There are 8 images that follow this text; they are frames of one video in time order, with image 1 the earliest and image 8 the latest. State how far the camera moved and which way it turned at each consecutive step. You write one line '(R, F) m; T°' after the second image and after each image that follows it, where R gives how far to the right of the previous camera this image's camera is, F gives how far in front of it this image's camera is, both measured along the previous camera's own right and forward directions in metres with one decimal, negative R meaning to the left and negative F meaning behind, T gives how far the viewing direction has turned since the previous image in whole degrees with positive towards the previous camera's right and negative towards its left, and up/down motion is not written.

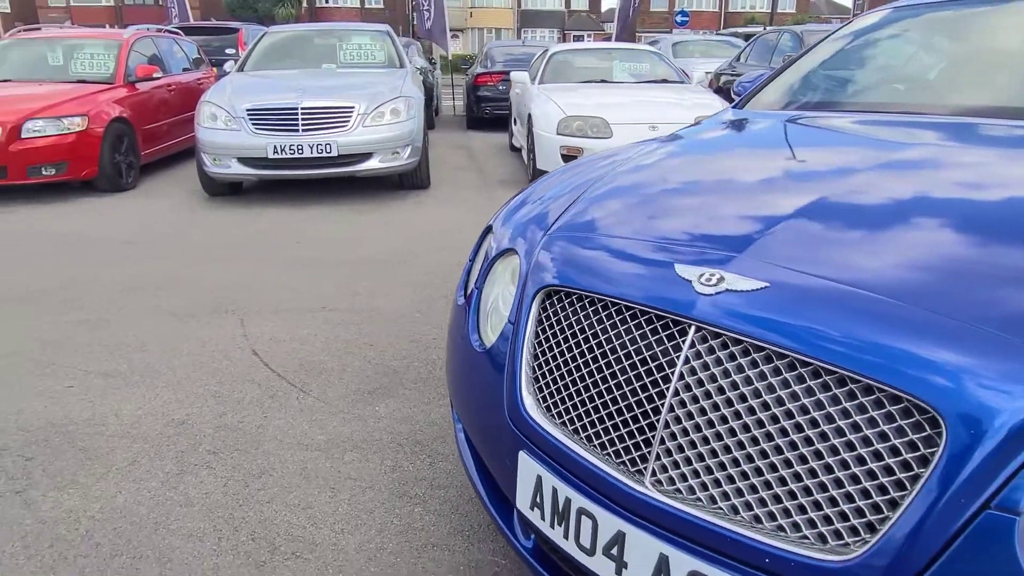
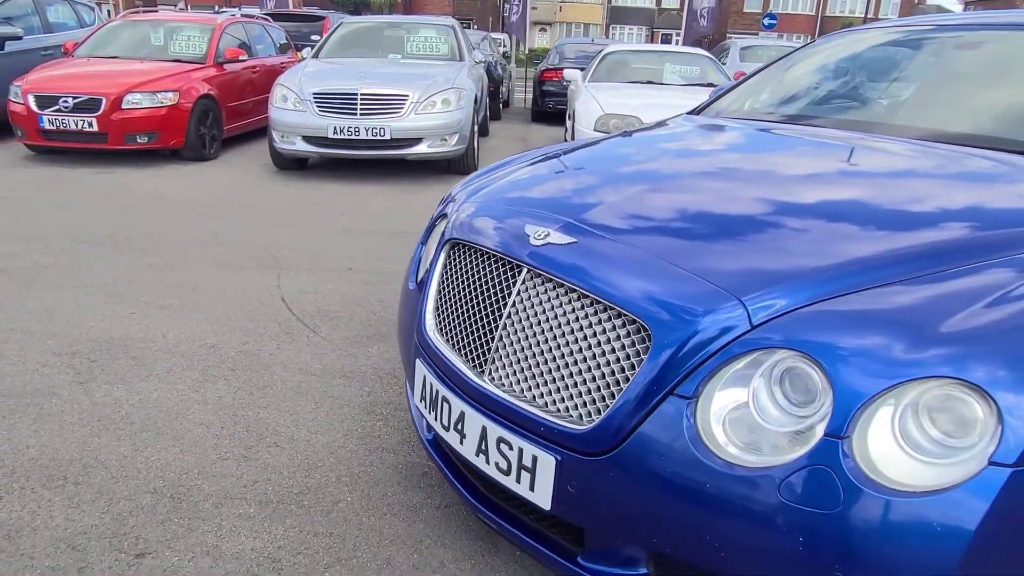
(+0.5, -0.5) m; -6°
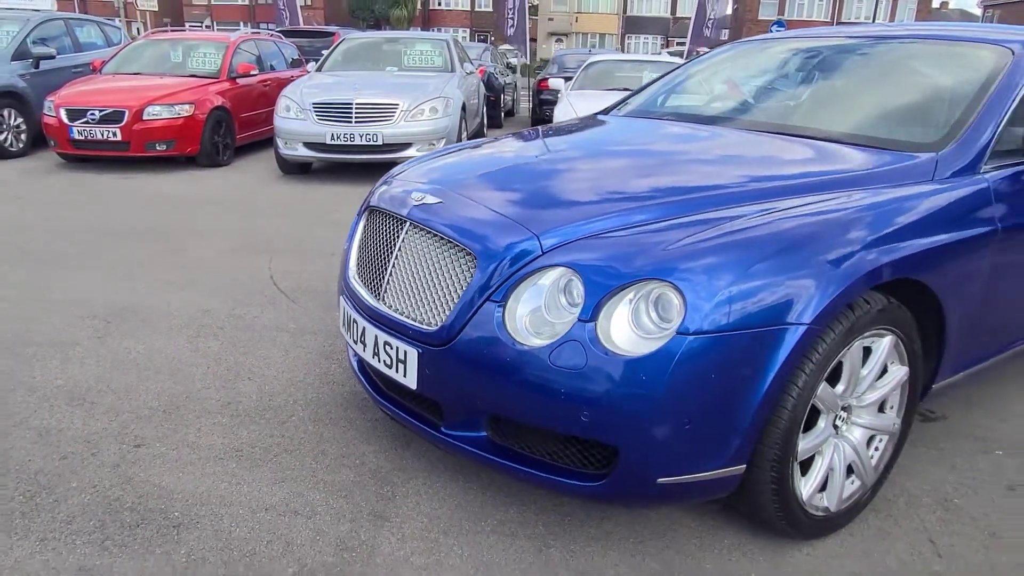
(+0.4, -0.6) m; -2°
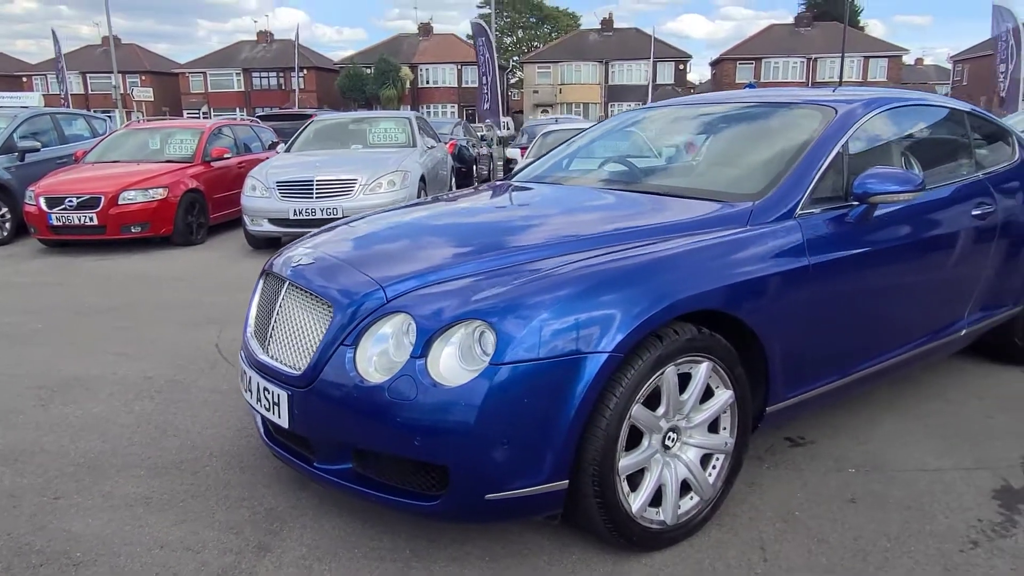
(+0.5, -0.3) m; 0°
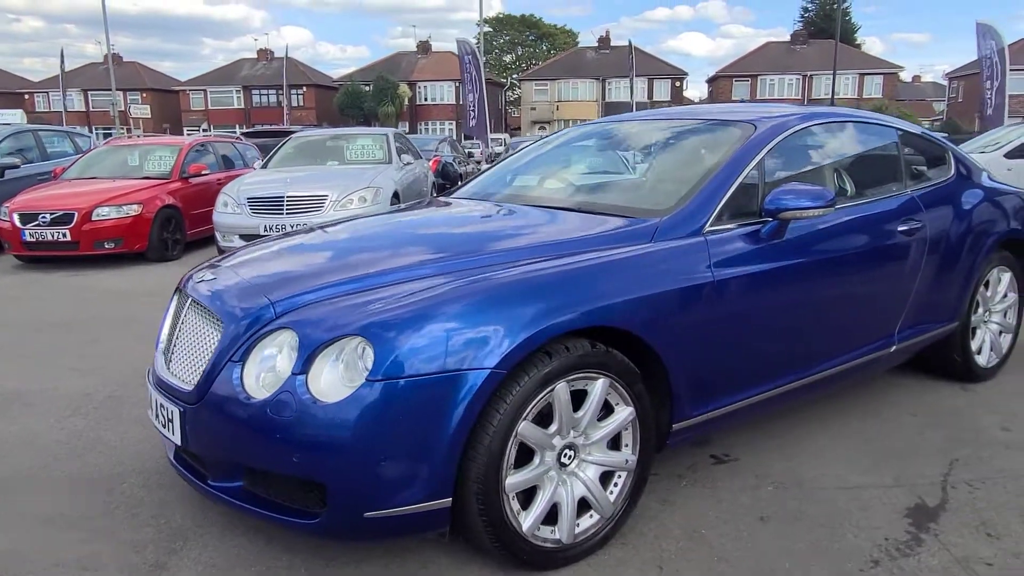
(+0.4, 0.0) m; 0°
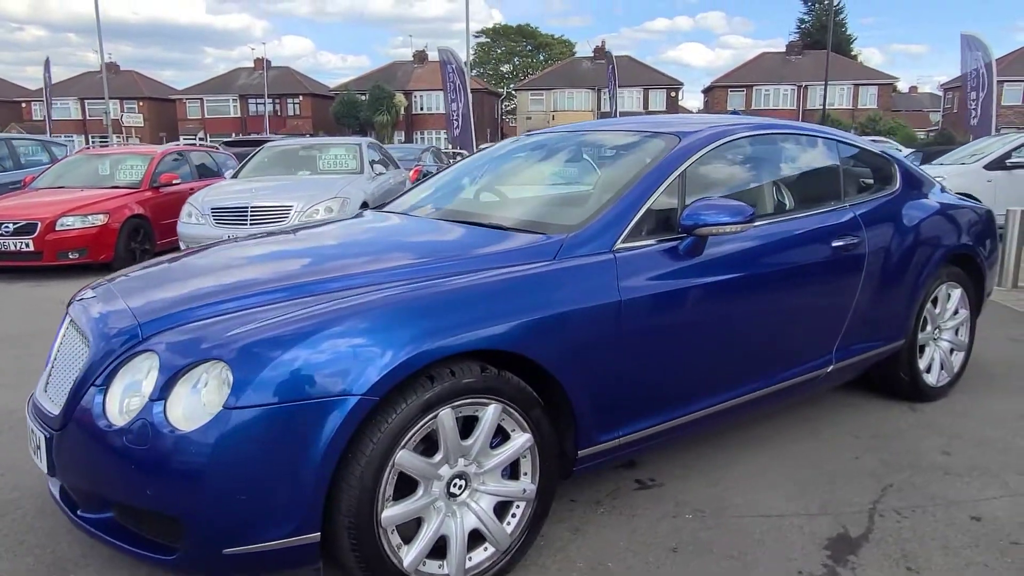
(+0.4, +0.1) m; 0°
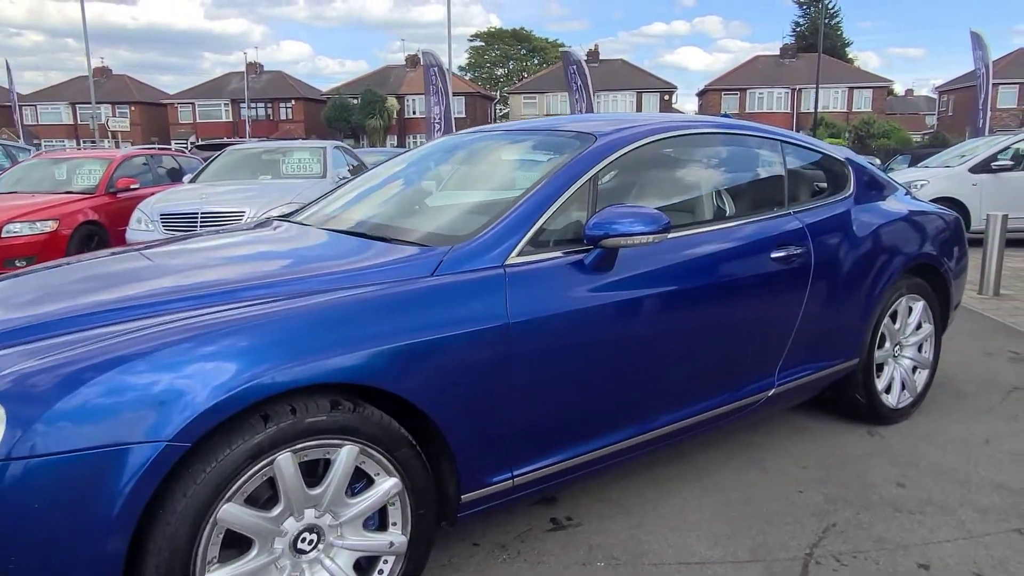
(+0.4, +0.3) m; 0°
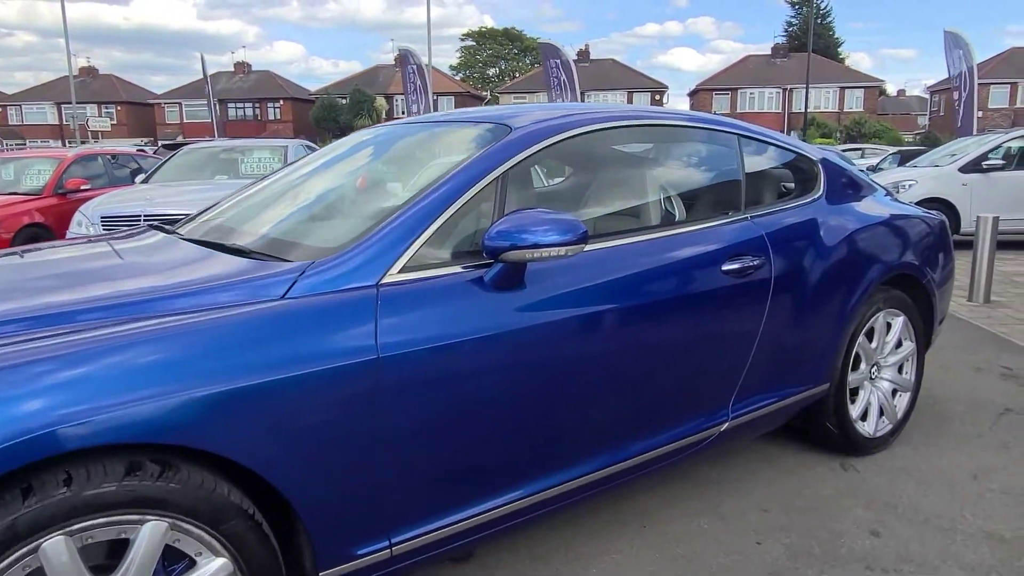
(+0.3, +0.4) m; 0°
